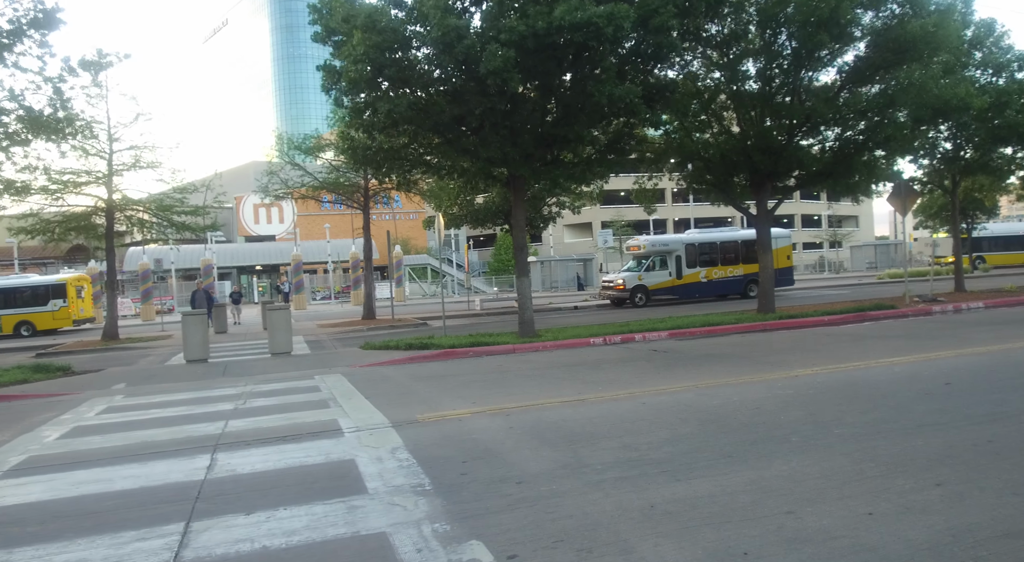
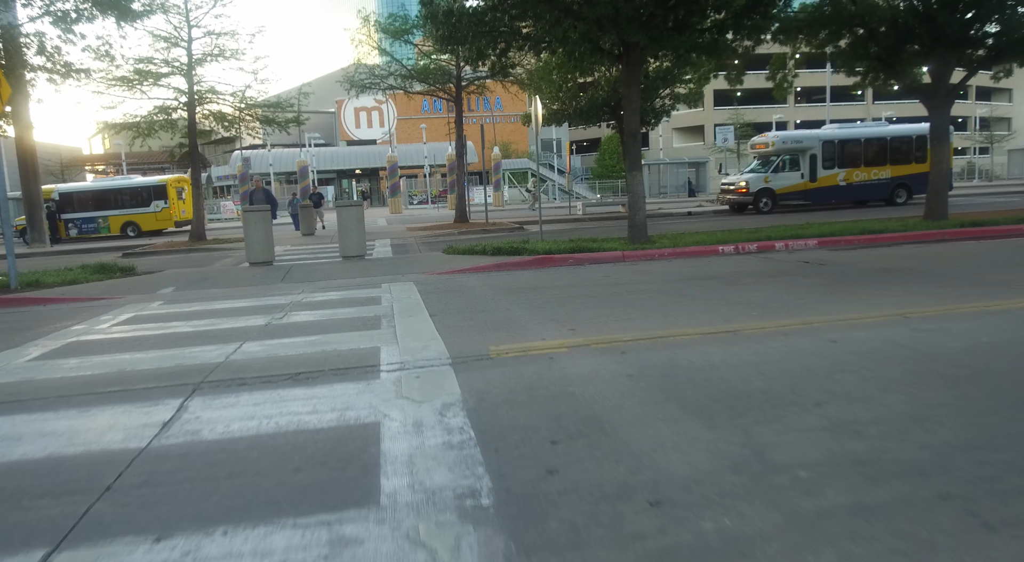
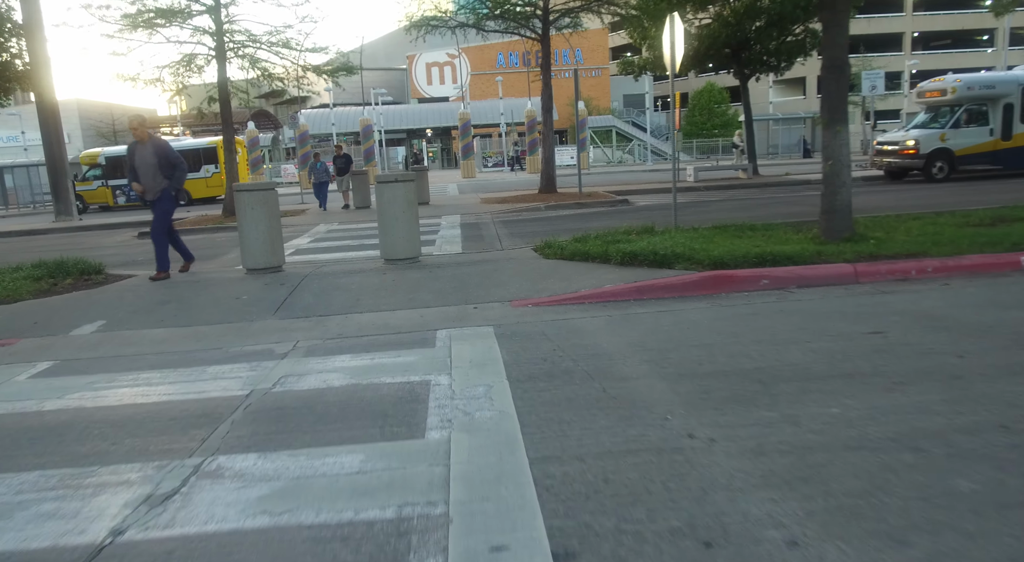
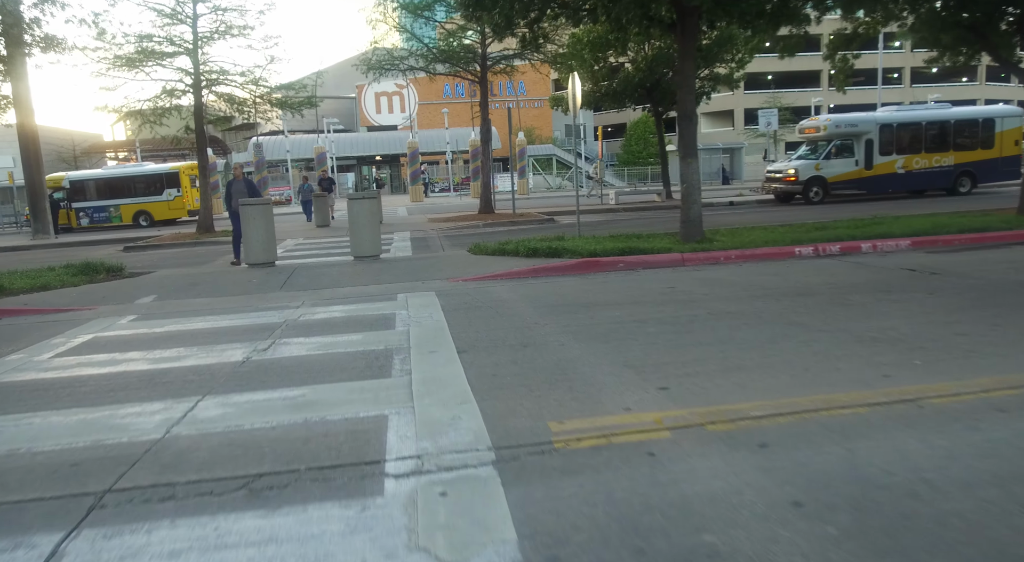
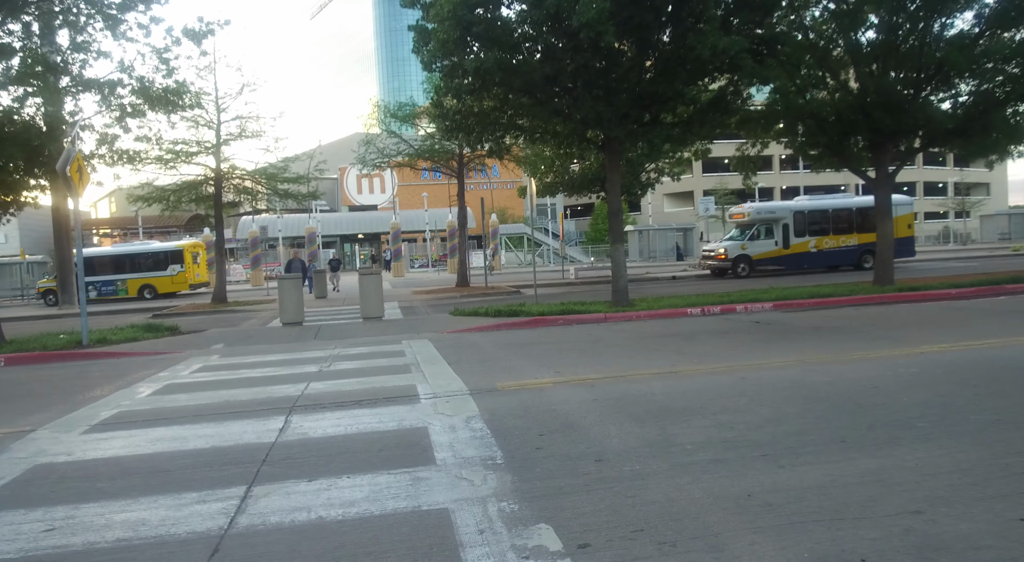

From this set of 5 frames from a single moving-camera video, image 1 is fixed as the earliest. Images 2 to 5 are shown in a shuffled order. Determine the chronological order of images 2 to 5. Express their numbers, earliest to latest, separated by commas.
5, 2, 4, 3
